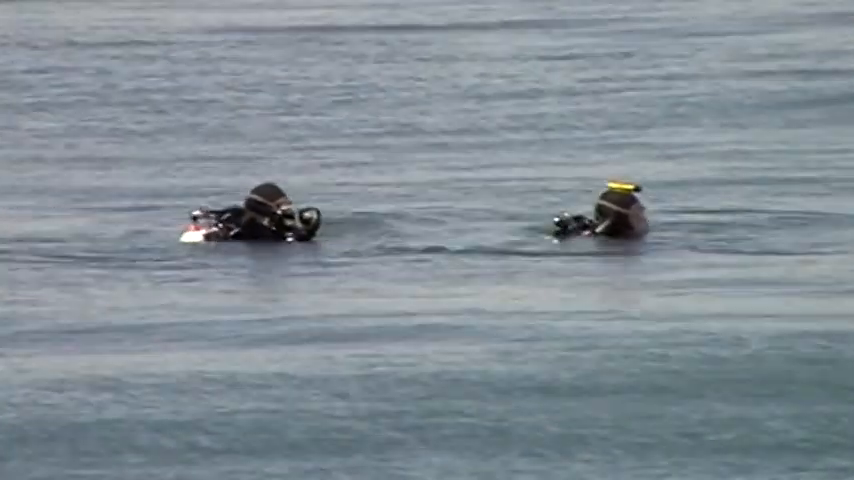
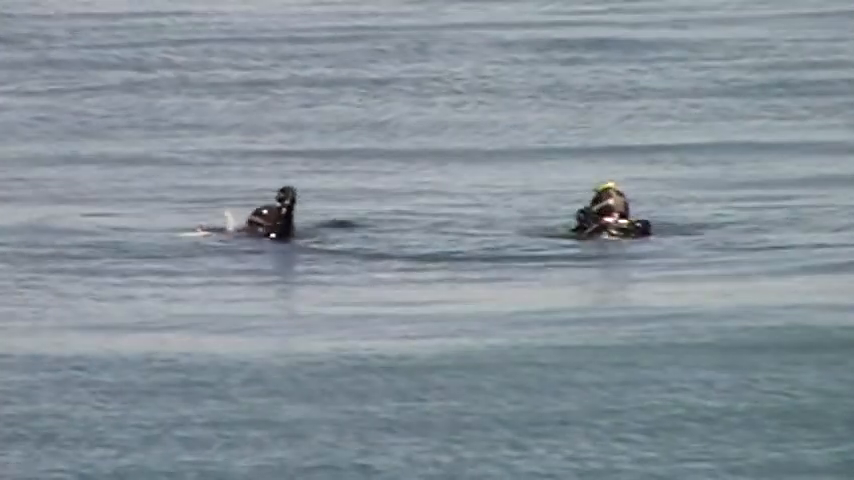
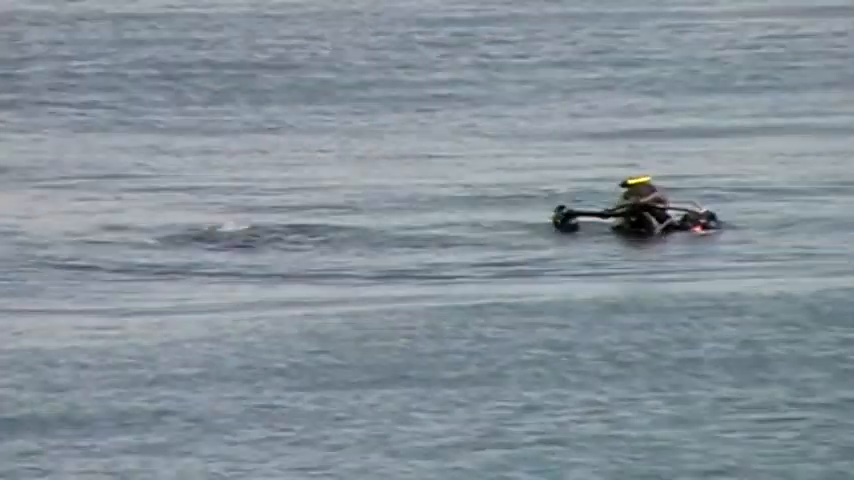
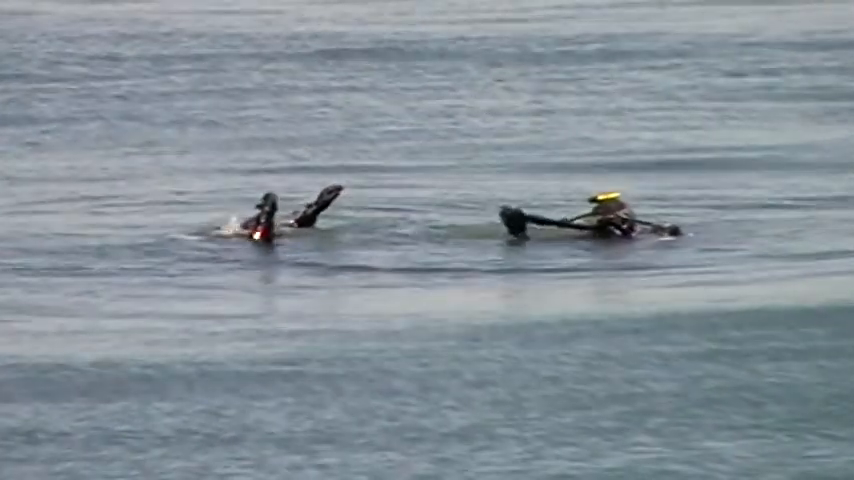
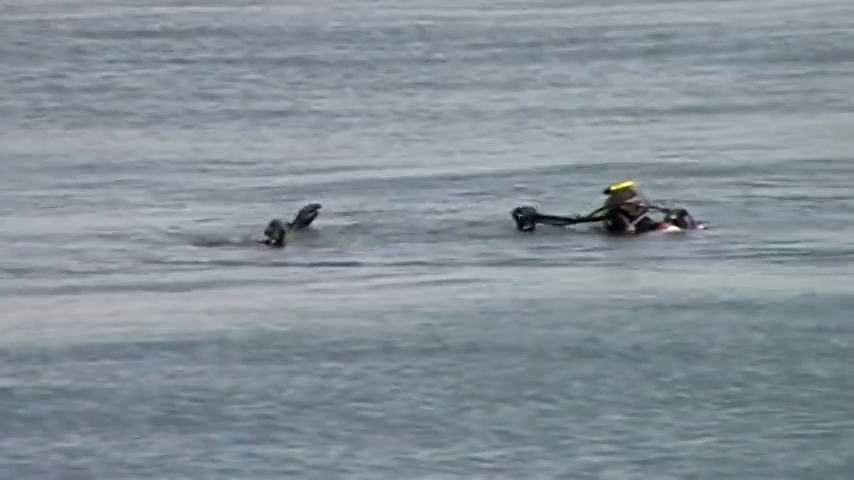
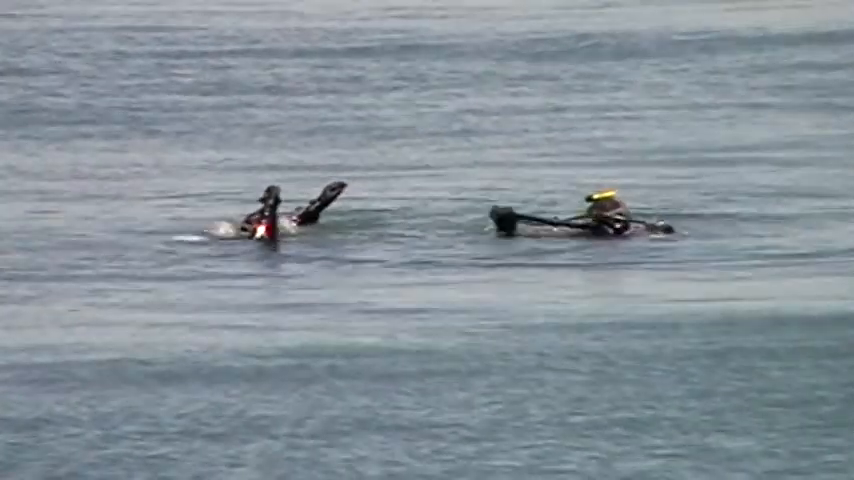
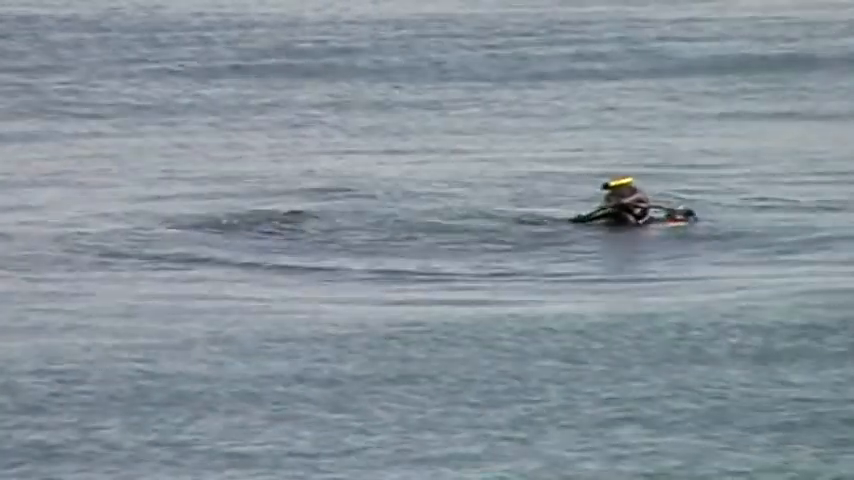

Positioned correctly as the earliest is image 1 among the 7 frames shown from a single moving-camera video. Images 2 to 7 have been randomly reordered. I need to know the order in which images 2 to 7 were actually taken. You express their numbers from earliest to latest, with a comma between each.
2, 6, 4, 5, 7, 3
